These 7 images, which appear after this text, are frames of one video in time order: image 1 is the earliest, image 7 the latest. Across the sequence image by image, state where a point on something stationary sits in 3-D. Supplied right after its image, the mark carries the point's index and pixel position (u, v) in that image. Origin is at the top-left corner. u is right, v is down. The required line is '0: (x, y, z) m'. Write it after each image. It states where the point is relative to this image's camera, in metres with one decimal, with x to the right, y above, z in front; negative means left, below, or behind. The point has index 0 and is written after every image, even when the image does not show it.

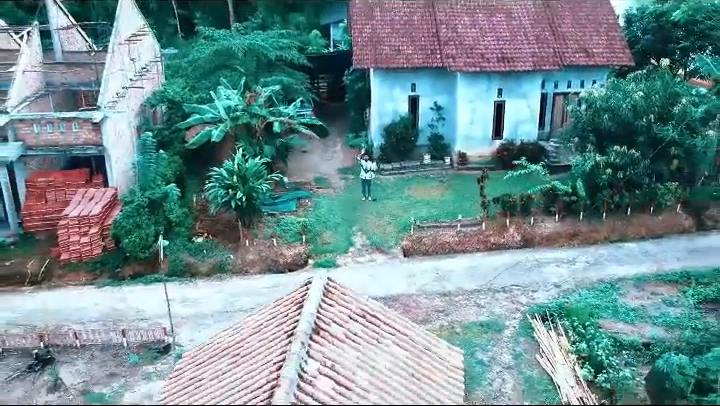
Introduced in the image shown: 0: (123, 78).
0: (-6.3, +3.3, +19.0) m
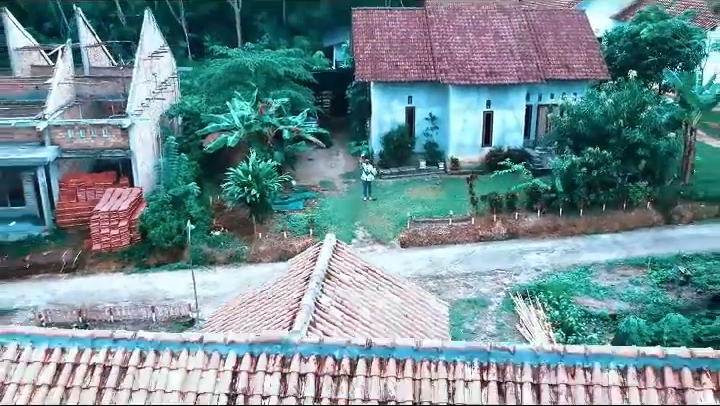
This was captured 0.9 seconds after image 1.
0: (-6.3, +3.3, +21.0) m
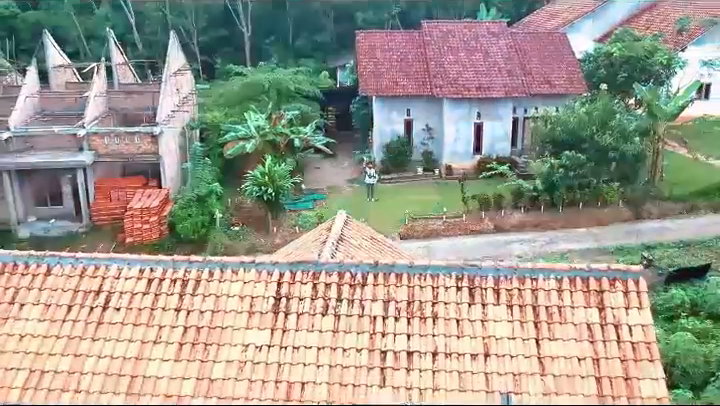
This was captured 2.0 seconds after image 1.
0: (-6.2, +3.3, +23.5) m
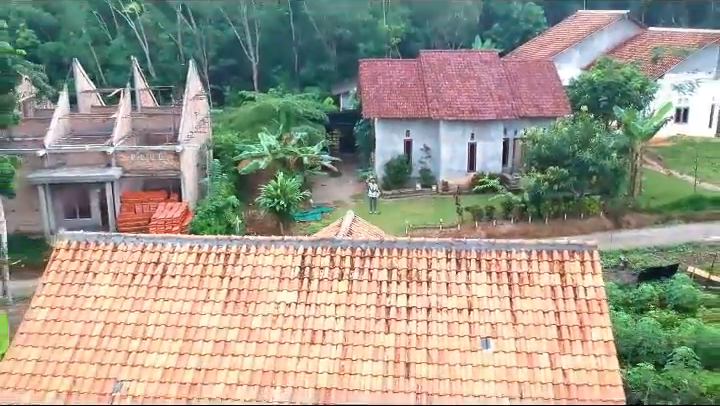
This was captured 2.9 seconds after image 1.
0: (-6.1, +2.8, +25.6) m
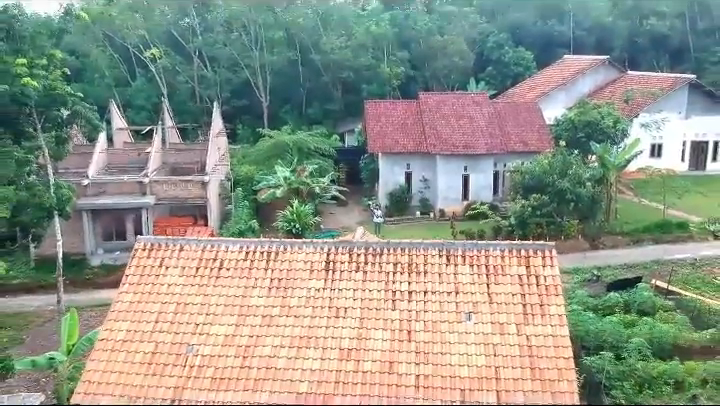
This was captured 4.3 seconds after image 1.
0: (-5.8, +1.8, +28.7) m
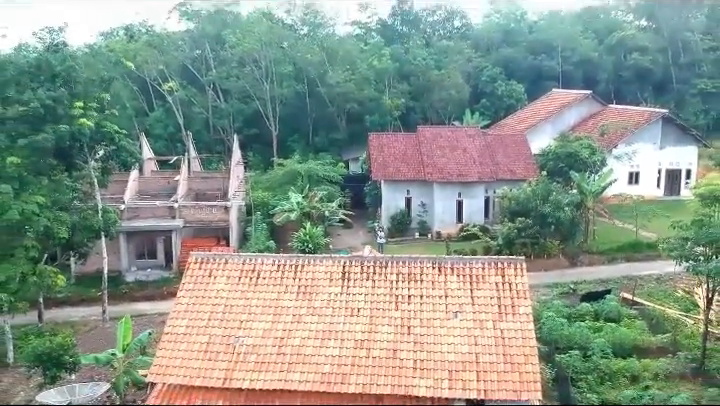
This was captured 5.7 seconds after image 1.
0: (-5.6, +0.8, +32.1) m
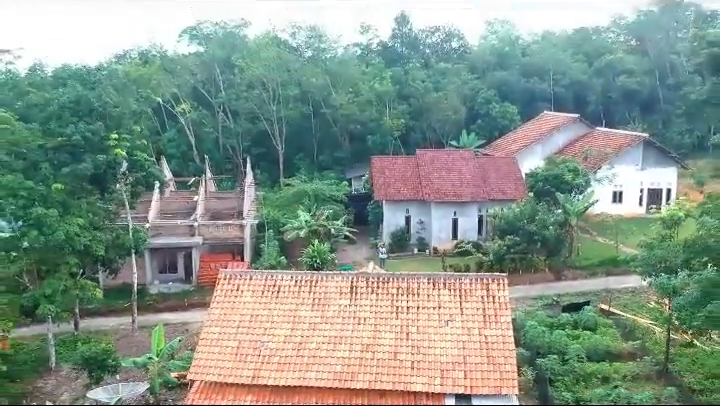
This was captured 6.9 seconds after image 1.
0: (-5.5, -0.1, +34.9) m
